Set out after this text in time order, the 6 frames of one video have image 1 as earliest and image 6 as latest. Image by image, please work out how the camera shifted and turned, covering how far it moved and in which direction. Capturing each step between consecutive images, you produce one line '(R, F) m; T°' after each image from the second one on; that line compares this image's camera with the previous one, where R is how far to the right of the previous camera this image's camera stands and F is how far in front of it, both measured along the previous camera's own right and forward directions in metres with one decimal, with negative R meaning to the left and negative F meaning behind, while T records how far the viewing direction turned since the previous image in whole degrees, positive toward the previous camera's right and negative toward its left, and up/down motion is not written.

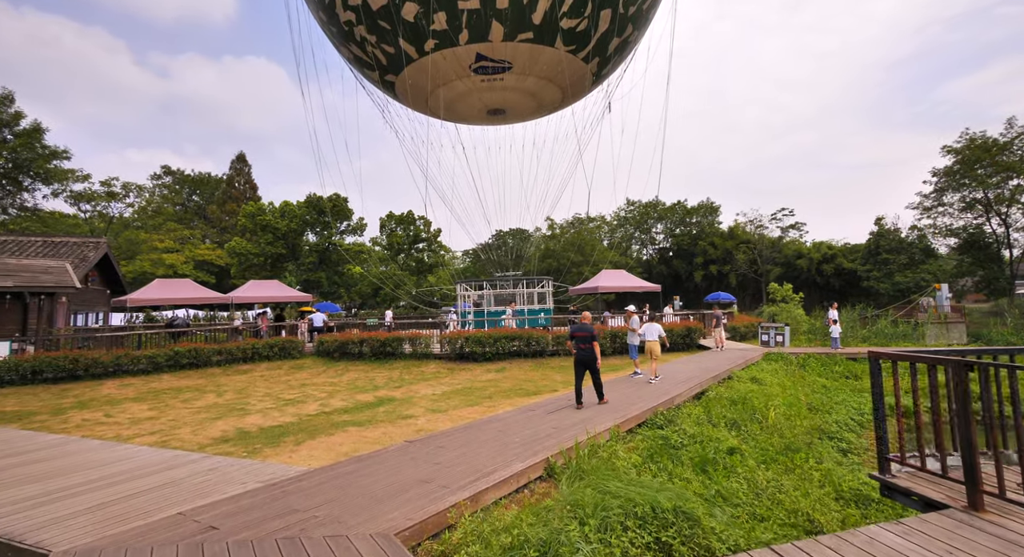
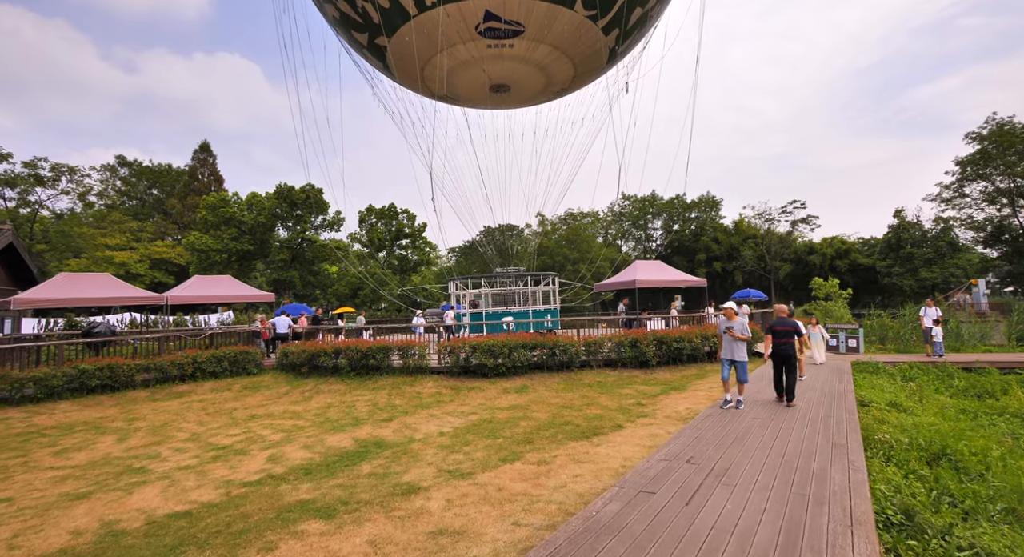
(-0.8, +3.0) m; +2°
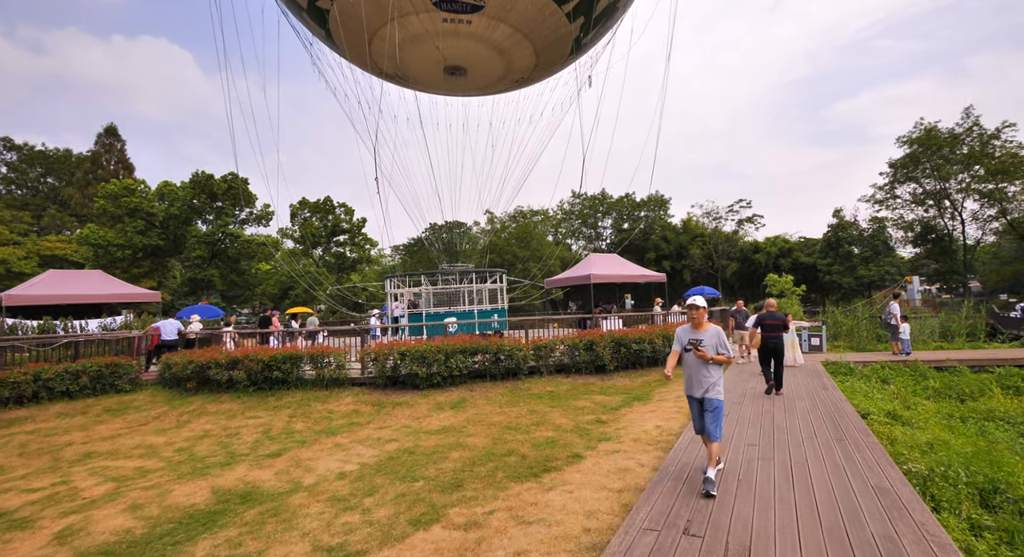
(+0.2, +1.6) m; +6°
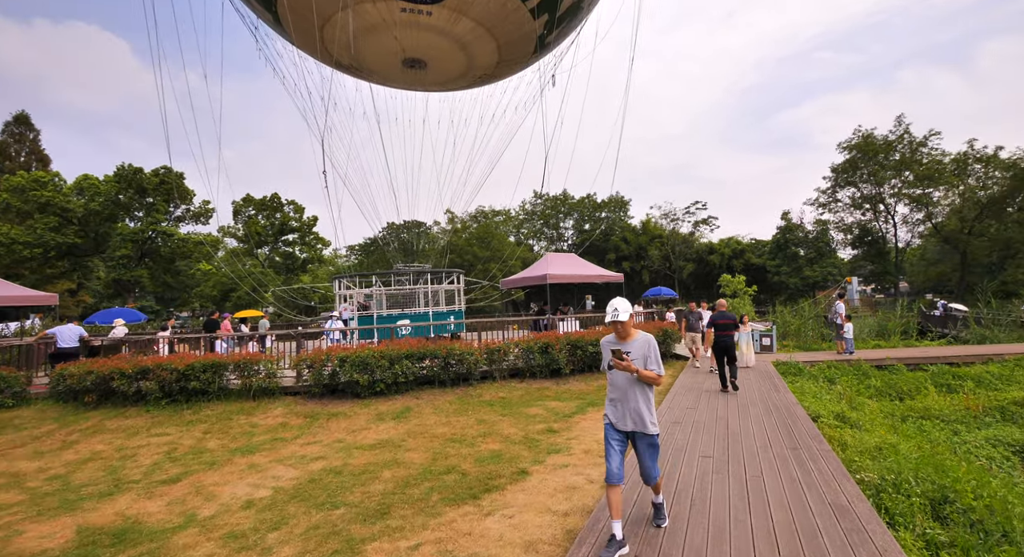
(+0.2, +0.5) m; +4°
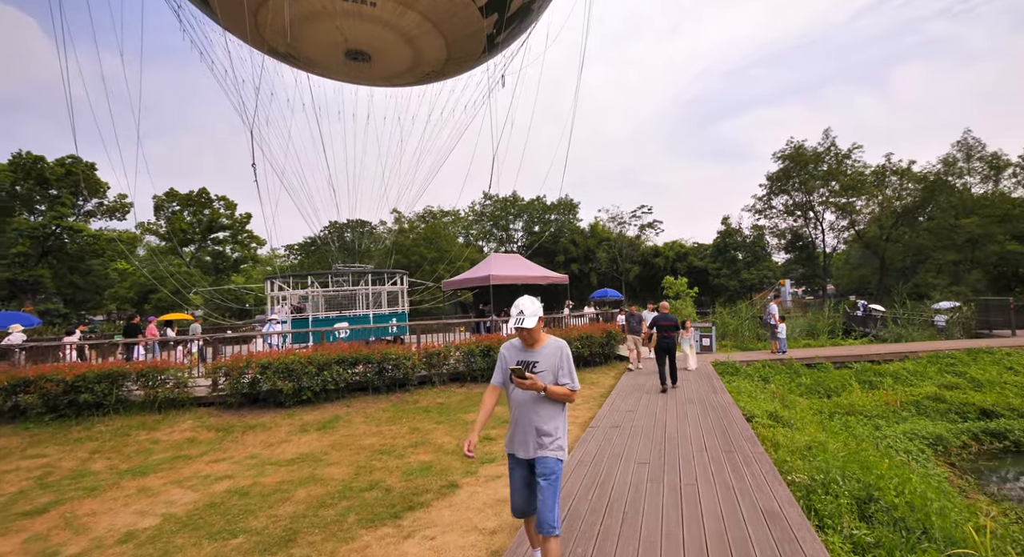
(+0.2, +0.3) m; +6°
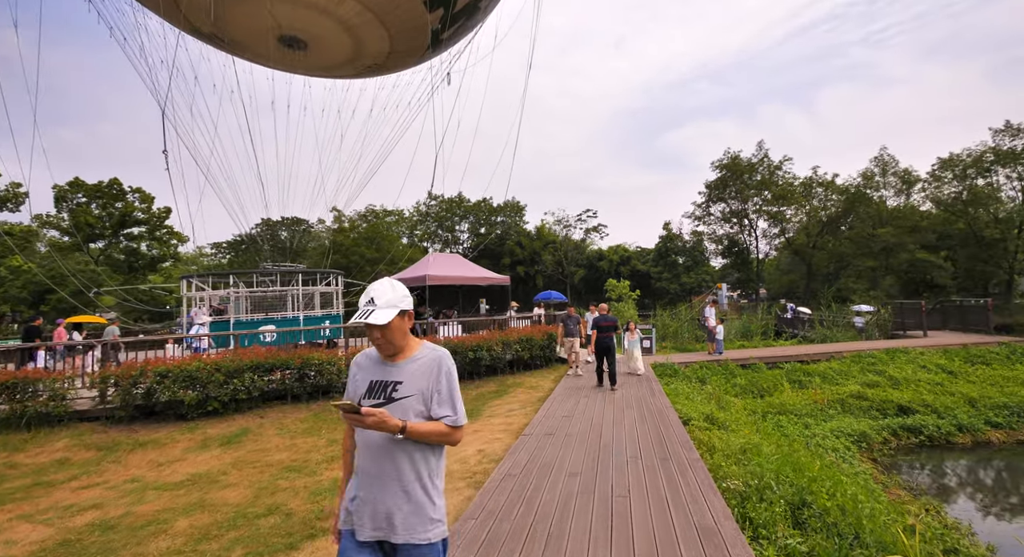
(+0.2, +0.4) m; +6°
